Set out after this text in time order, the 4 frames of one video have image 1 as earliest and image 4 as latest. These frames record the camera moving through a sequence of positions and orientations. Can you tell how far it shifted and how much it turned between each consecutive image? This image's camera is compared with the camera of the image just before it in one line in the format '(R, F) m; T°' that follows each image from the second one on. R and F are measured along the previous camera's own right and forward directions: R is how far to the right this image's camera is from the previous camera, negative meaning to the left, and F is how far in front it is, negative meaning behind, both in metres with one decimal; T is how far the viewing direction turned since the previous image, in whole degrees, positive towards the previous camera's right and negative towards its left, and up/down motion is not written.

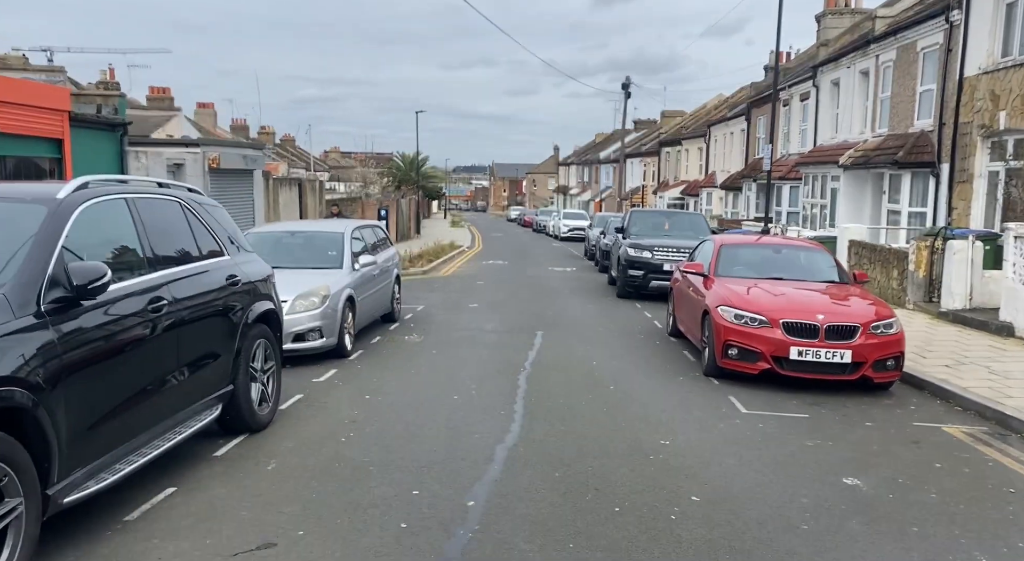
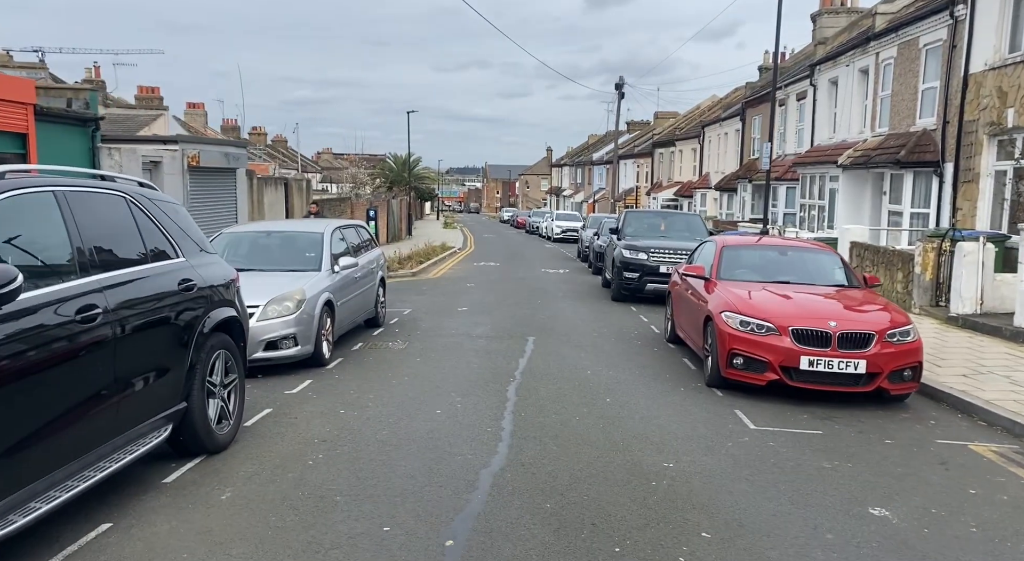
(0.0, +0.5) m; +1°
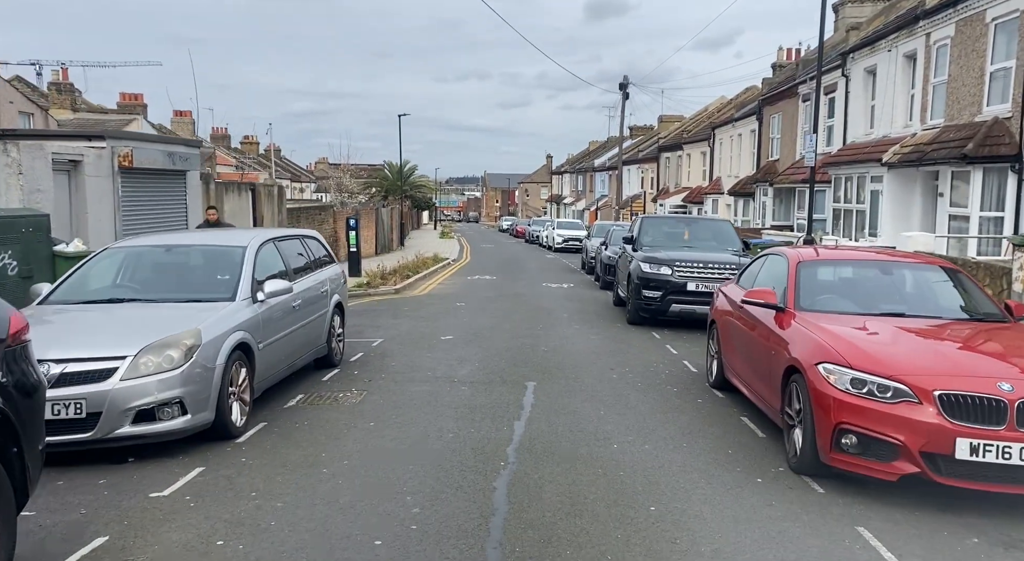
(+0.1, +2.5) m; 0°
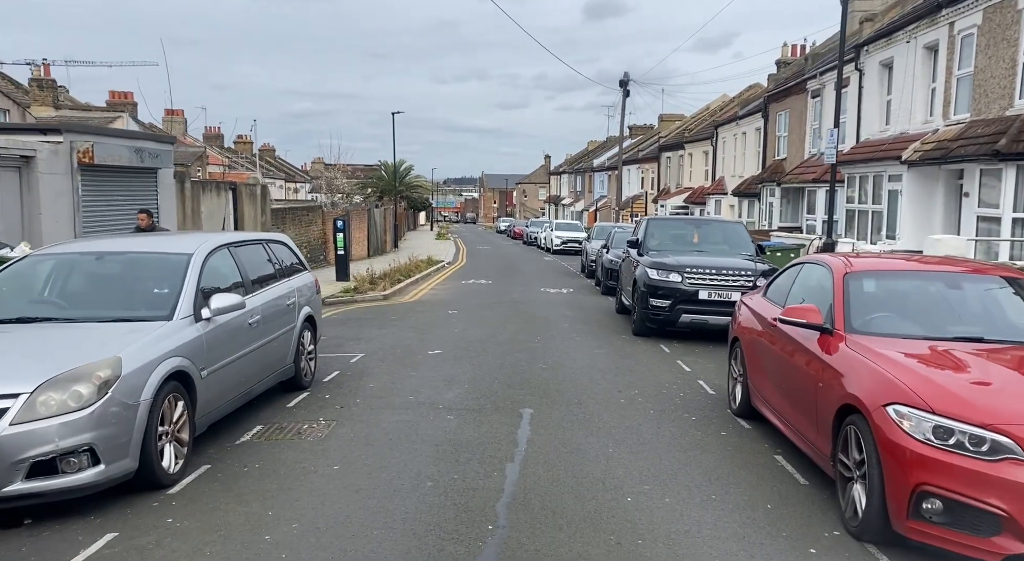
(0.0, +1.0) m; 0°
